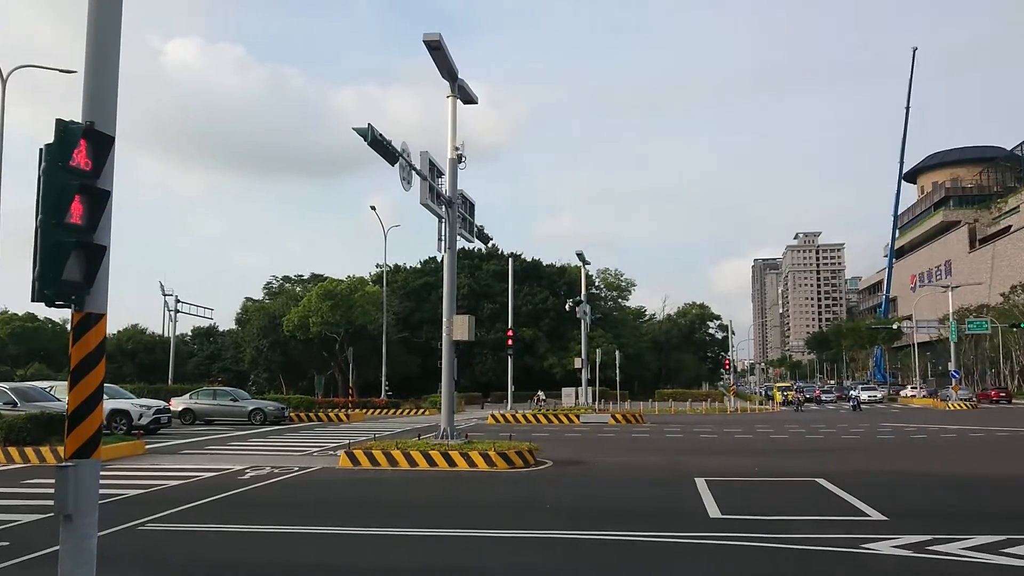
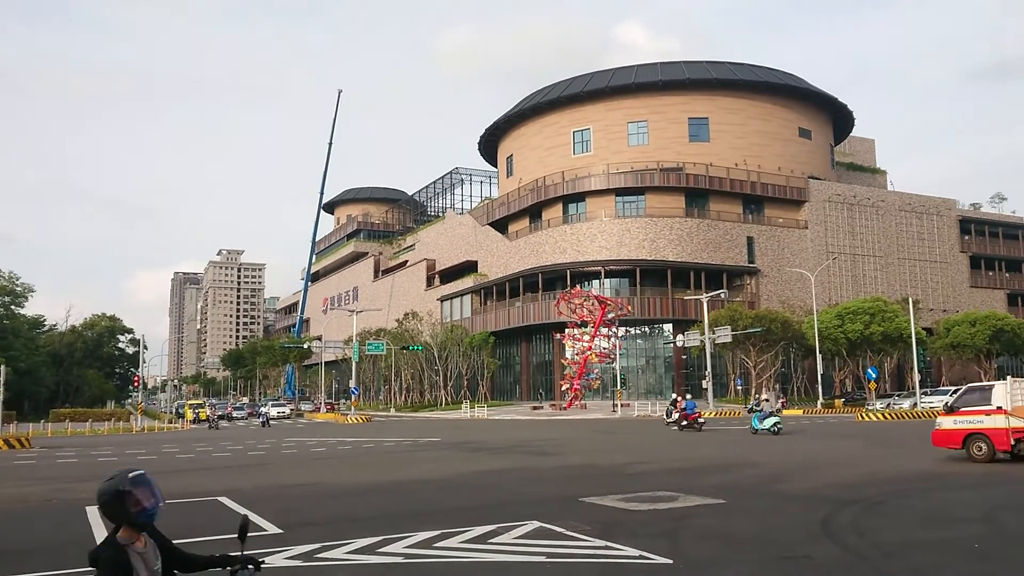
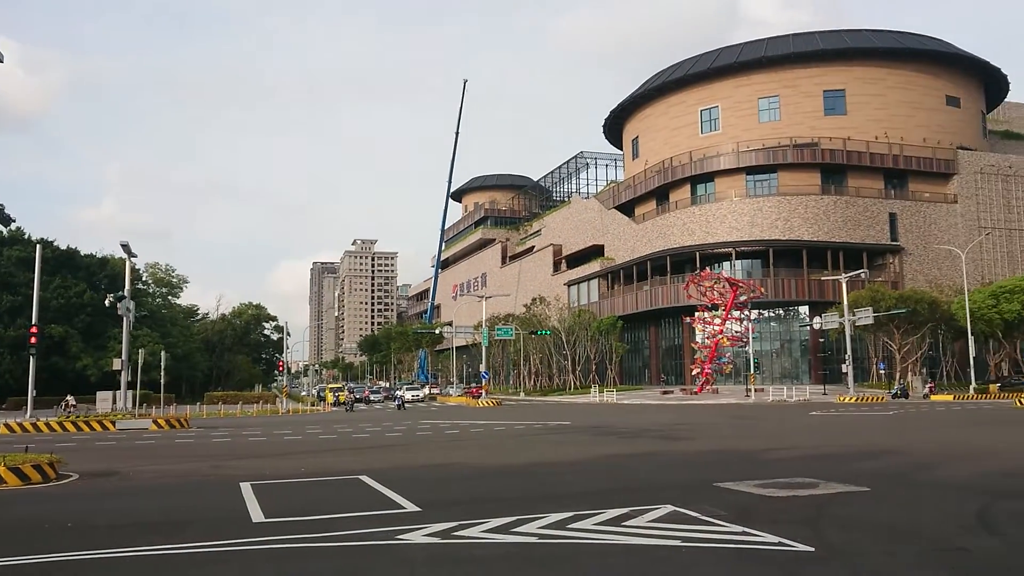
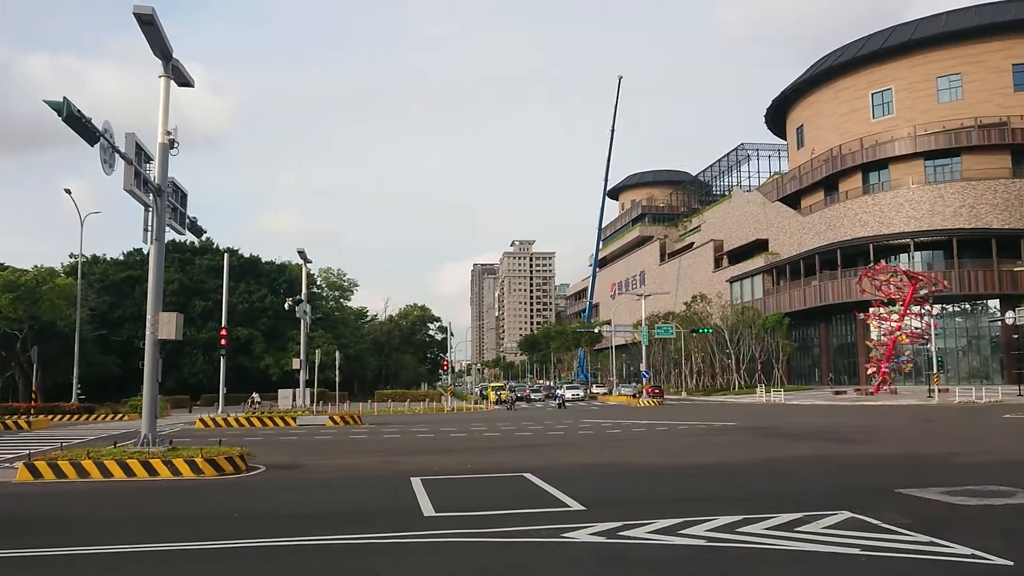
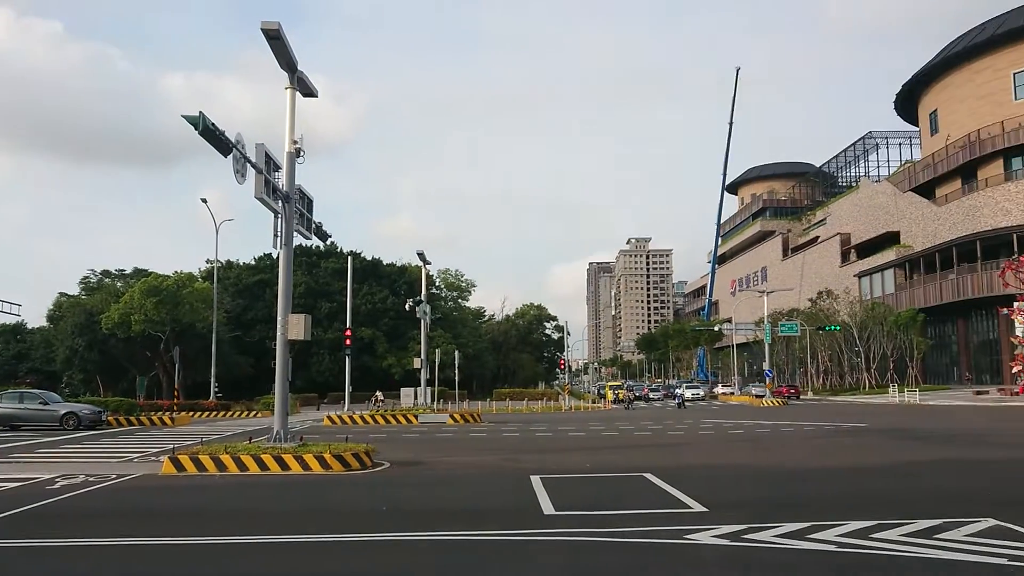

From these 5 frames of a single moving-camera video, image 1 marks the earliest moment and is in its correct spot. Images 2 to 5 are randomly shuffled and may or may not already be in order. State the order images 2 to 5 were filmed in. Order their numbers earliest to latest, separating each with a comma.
5, 4, 3, 2
